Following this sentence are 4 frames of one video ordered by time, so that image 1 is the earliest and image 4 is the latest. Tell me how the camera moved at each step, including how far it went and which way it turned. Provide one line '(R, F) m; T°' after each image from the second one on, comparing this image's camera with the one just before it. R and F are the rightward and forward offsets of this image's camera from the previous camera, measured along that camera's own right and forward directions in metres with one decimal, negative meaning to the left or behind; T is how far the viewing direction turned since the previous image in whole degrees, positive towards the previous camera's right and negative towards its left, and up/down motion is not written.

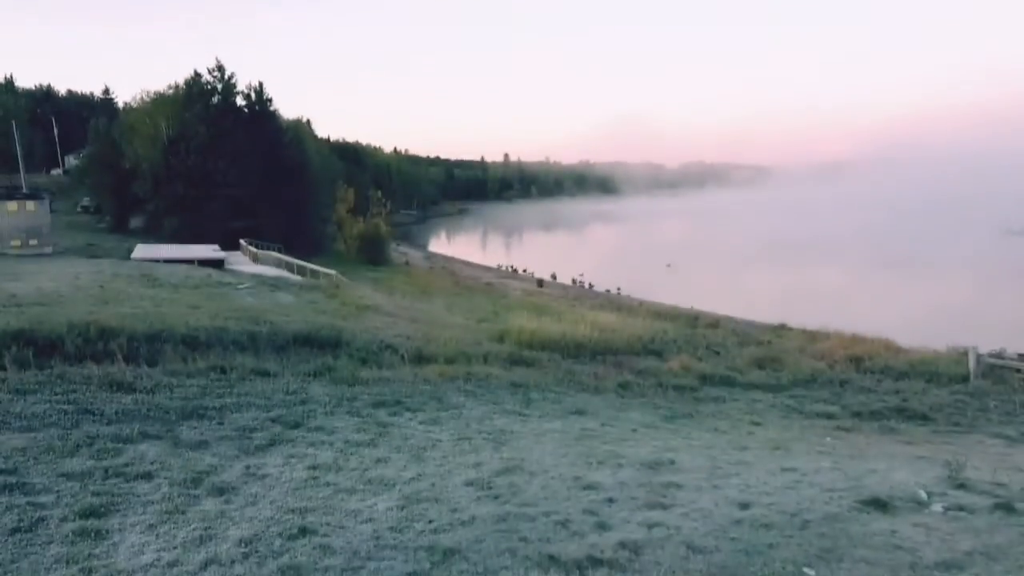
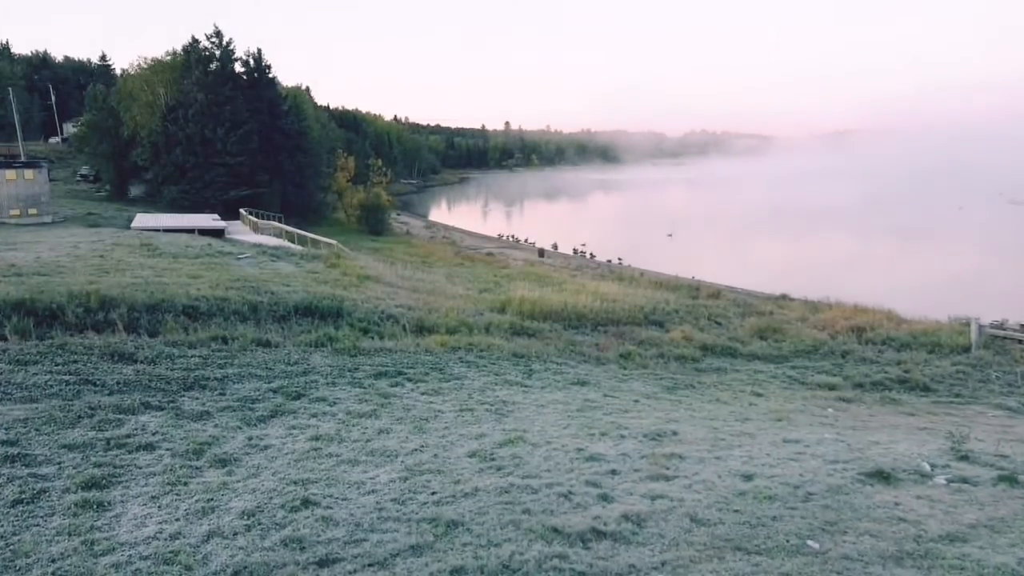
(0.0, 0.0) m; 0°
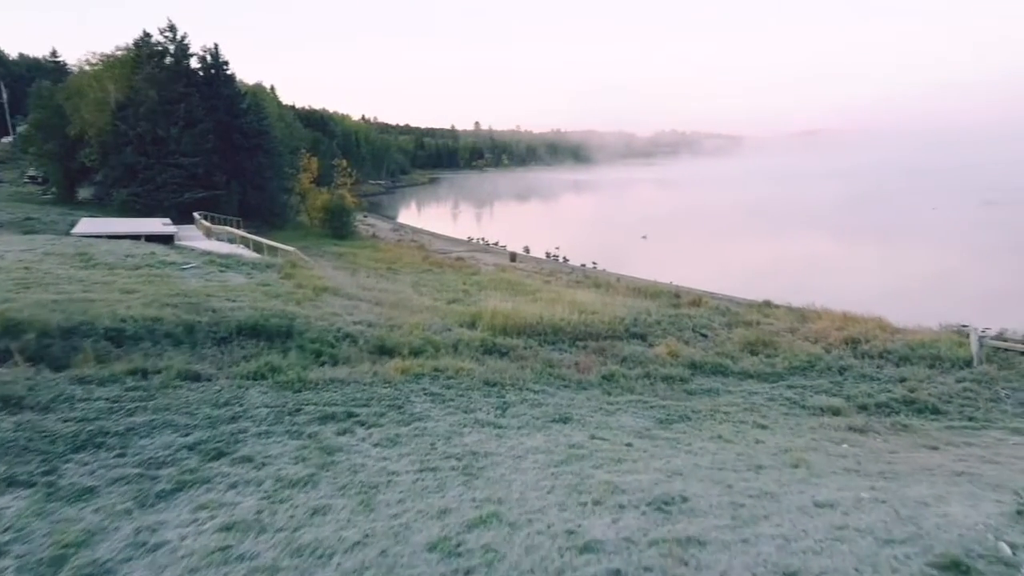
(0.0, +1.1) m; +2°
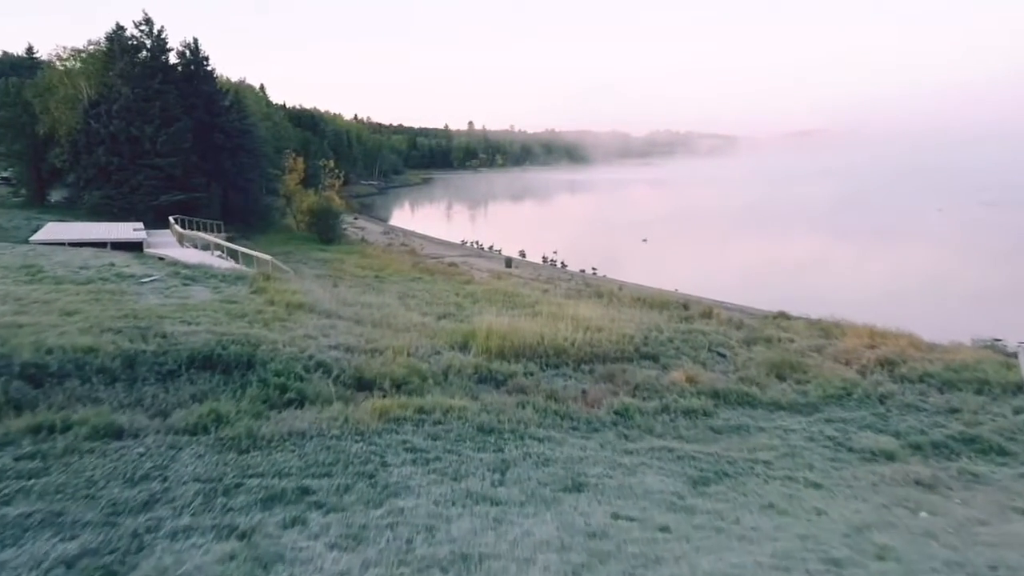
(0.0, +1.4) m; 0°
